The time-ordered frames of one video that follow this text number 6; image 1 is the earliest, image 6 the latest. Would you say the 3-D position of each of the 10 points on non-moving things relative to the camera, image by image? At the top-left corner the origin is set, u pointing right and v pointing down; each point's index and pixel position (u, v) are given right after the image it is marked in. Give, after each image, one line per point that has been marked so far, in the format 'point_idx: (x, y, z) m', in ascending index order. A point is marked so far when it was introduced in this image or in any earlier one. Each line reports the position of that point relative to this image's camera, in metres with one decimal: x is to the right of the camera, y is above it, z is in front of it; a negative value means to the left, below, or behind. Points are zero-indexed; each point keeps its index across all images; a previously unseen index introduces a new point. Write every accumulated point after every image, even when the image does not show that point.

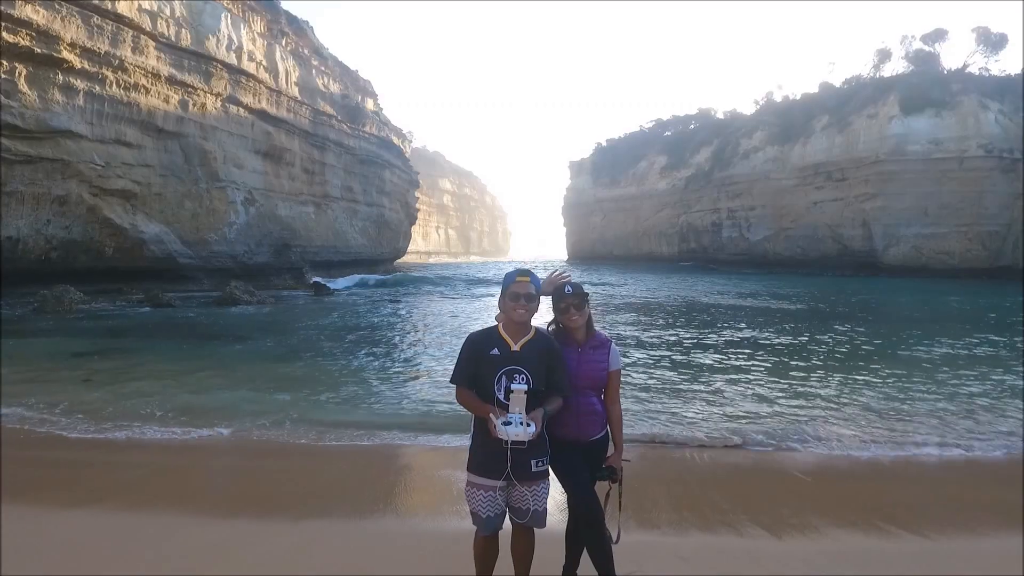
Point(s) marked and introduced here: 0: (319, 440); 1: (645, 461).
0: (-1.6, -1.3, +4.7) m
1: (+1.0, -1.3, +4.2) m
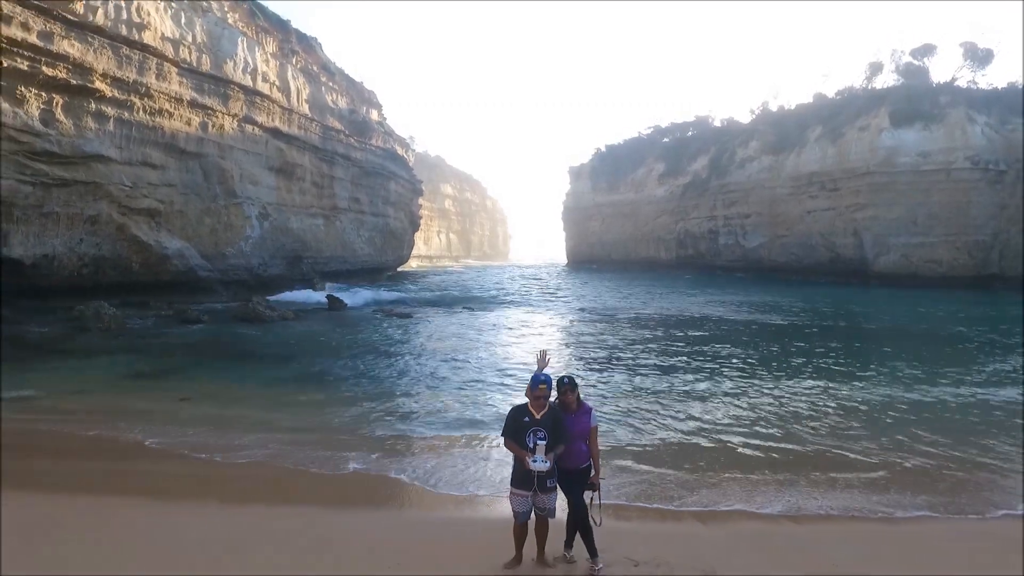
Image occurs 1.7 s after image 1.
0: (-1.5, -1.6, +5.5) m
1: (+1.1, -1.6, +5.0) m
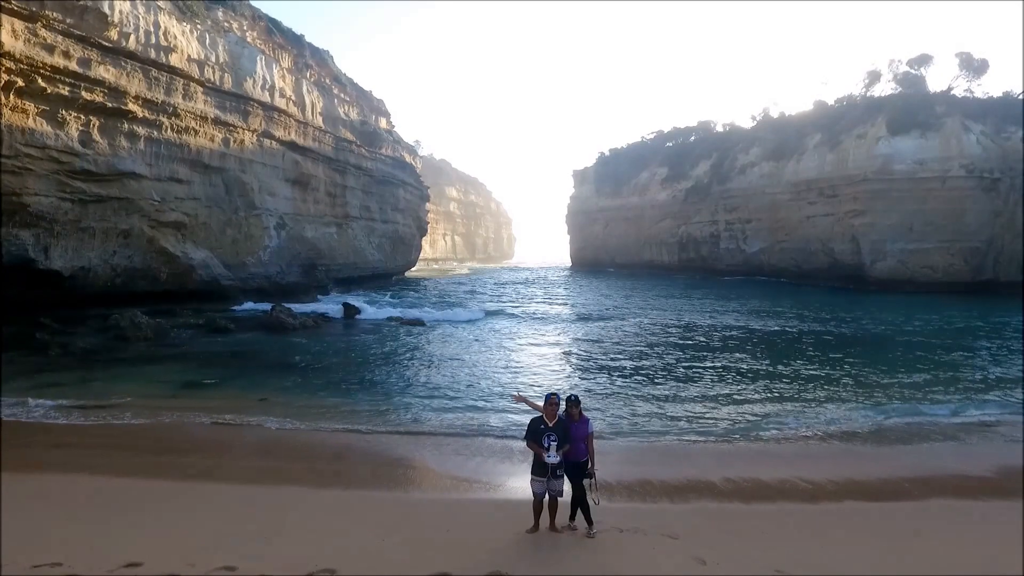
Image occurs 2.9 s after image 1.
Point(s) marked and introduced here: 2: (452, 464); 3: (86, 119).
0: (-1.4, -1.8, +6.2) m
1: (+1.2, -1.8, +5.8) m
2: (-0.6, -1.9, +5.7) m
3: (-9.3, +3.7, +12.1) m
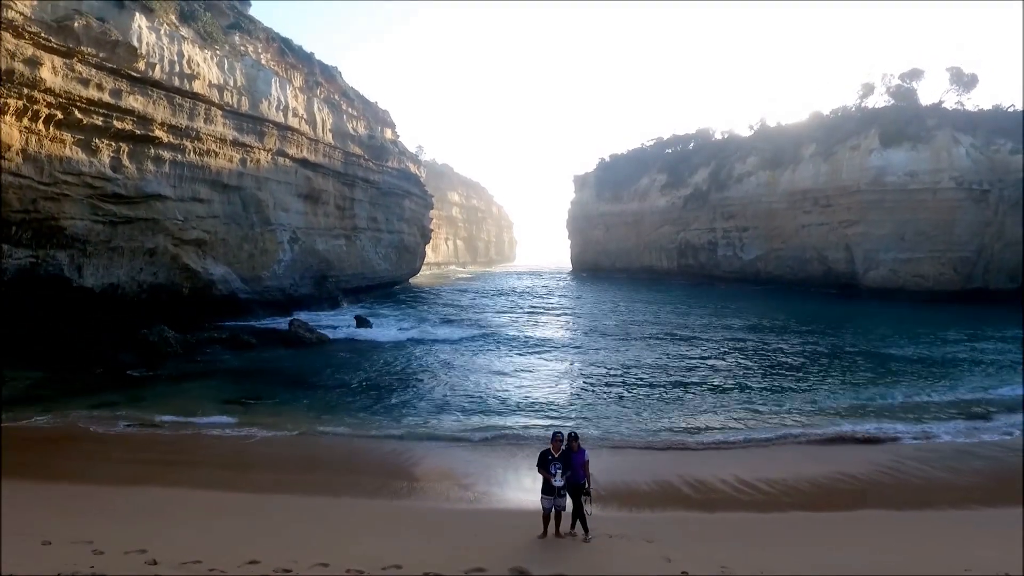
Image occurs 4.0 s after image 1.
0: (-1.3, -2.2, +7.0) m
1: (+1.3, -2.2, +6.5) m
2: (-0.5, -2.2, +6.5) m
3: (-9.2, +3.3, +12.9) m
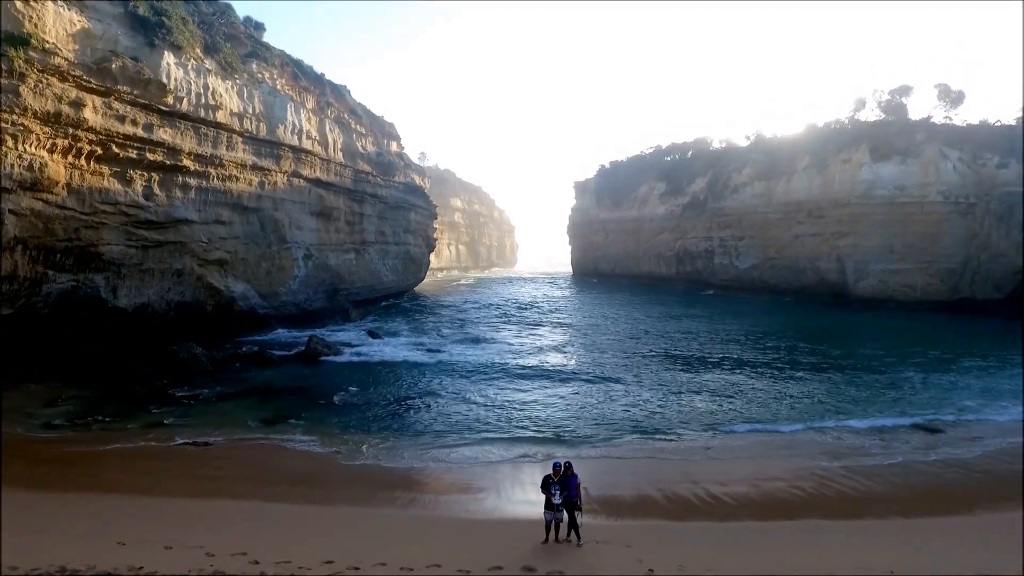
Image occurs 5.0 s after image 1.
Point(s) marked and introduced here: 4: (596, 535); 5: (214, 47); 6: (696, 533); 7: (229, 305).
0: (-1.2, -2.7, +8.0) m
1: (+1.3, -2.7, +7.5) m
2: (-0.4, -2.7, +7.4) m
3: (-9.1, +2.8, +13.9) m
4: (+0.9, -2.7, +6.1) m
5: (-9.5, +7.6, +17.6) m
6: (+2.0, -2.7, +6.2) m
7: (-8.4, -0.5, +16.4) m
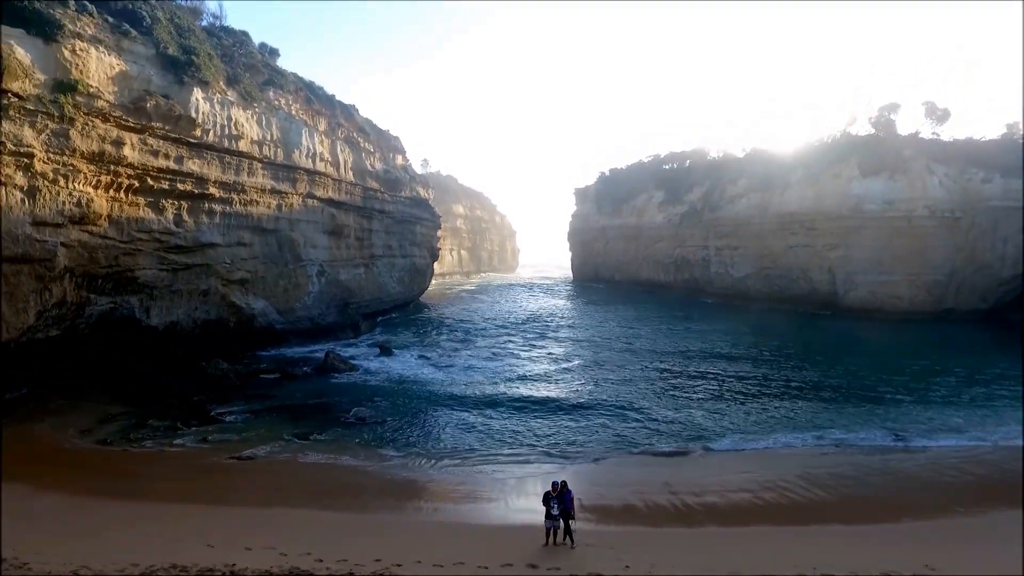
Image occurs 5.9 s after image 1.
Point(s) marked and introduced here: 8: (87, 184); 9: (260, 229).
0: (-1.2, -3.2, +9.1) m
1: (+1.4, -3.2, +8.6) m
2: (-0.3, -3.2, +8.5) m
3: (-9.0, +2.3, +15.0) m
4: (+0.9, -3.2, +7.1) m
5: (-9.4, +7.1, +18.8) m
6: (+2.1, -3.3, +7.3) m
7: (-8.3, -1.0, +17.5) m
8: (-9.5, +2.3, +12.5) m
9: (-8.1, +1.9, +17.8) m
